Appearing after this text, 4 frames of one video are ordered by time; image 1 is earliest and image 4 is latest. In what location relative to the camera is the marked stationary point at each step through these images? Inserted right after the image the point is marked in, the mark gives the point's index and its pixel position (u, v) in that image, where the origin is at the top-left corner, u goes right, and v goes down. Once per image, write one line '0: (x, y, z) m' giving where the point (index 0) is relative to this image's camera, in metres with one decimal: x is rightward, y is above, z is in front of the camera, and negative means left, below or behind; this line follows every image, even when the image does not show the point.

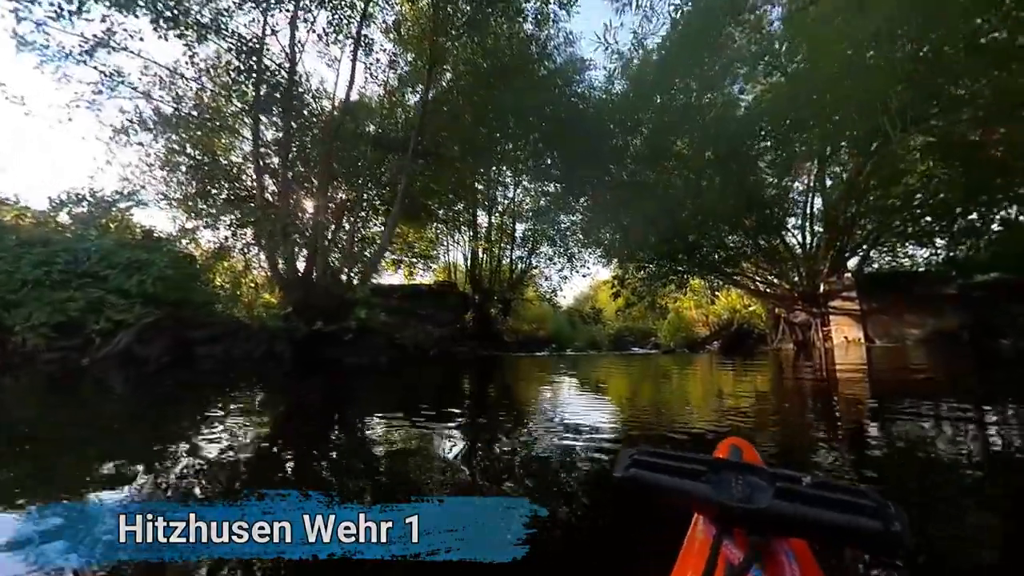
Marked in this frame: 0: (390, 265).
0: (-3.0, +0.5, +15.6) m
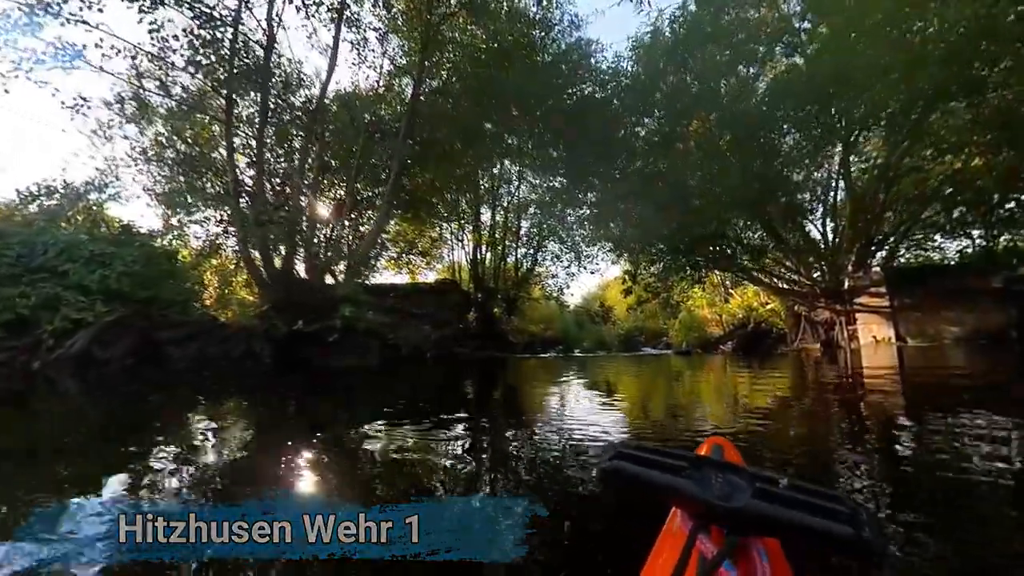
0: (-2.9, +0.5, +14.9) m
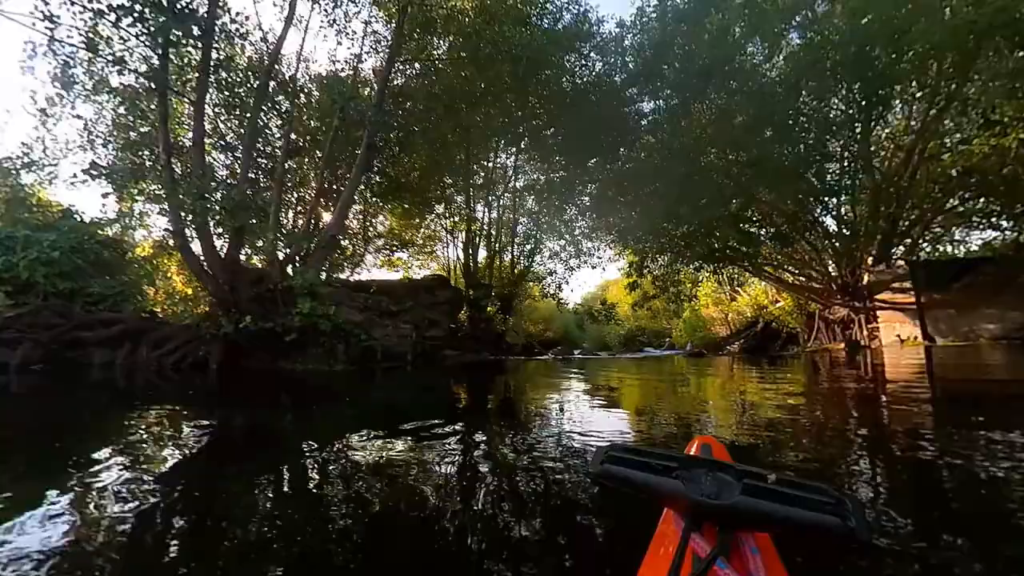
0: (-3.0, +0.6, +14.1) m
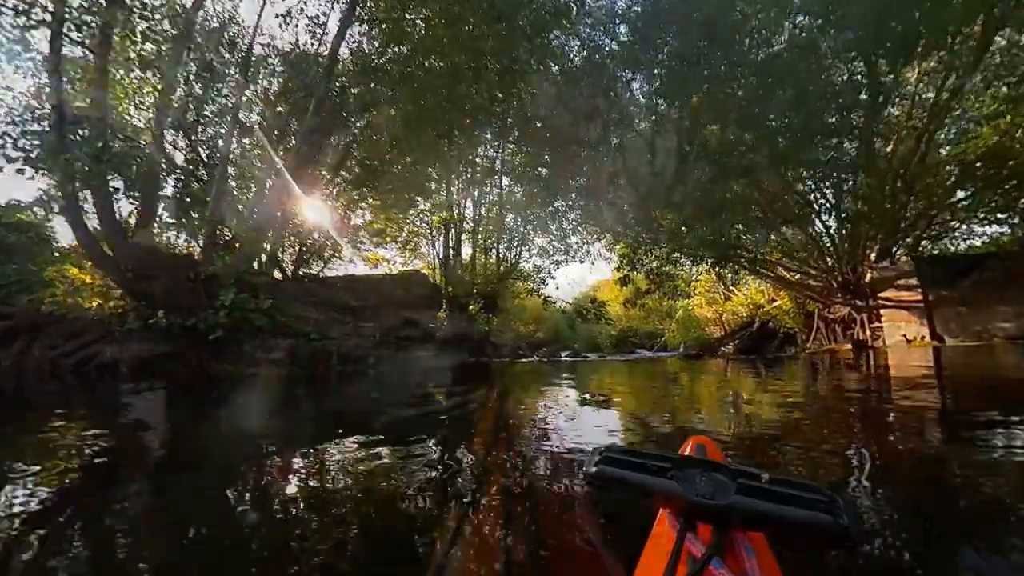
0: (-3.3, +0.7, +13.4) m
